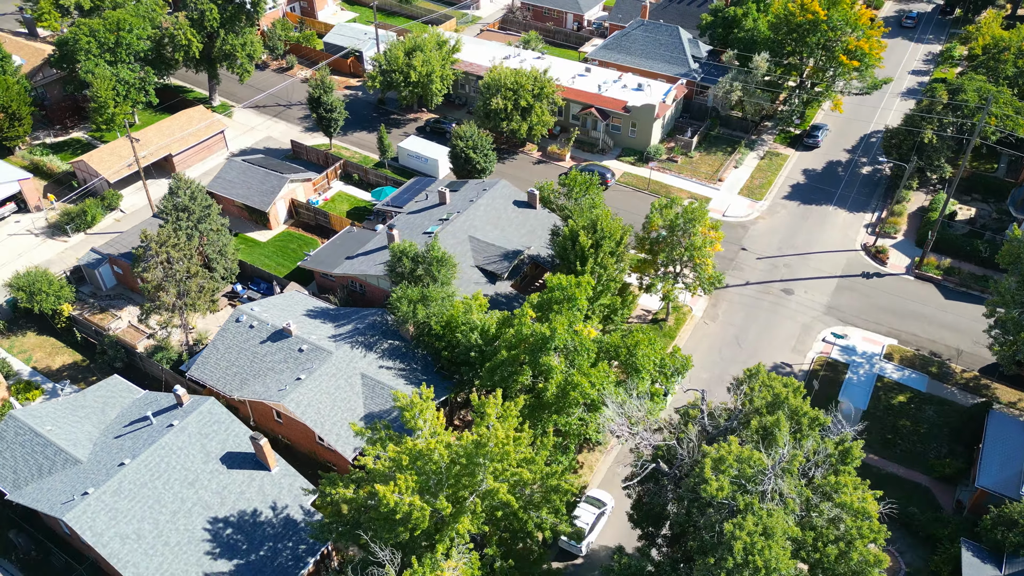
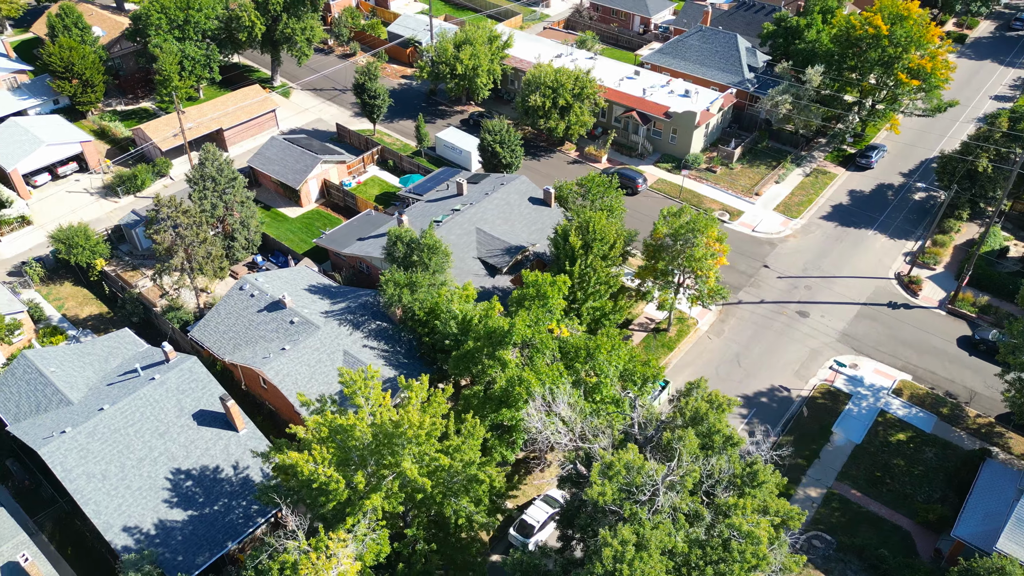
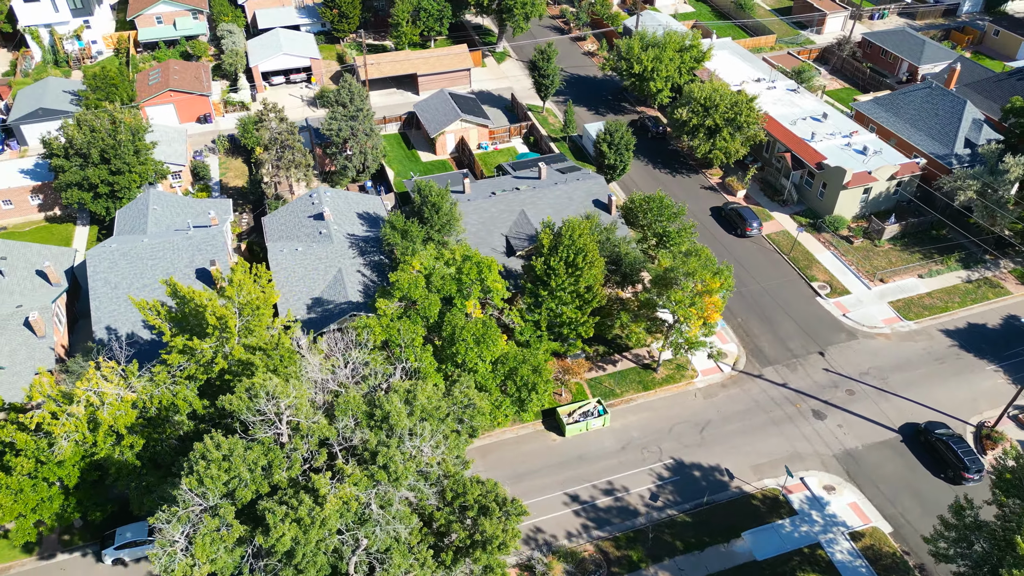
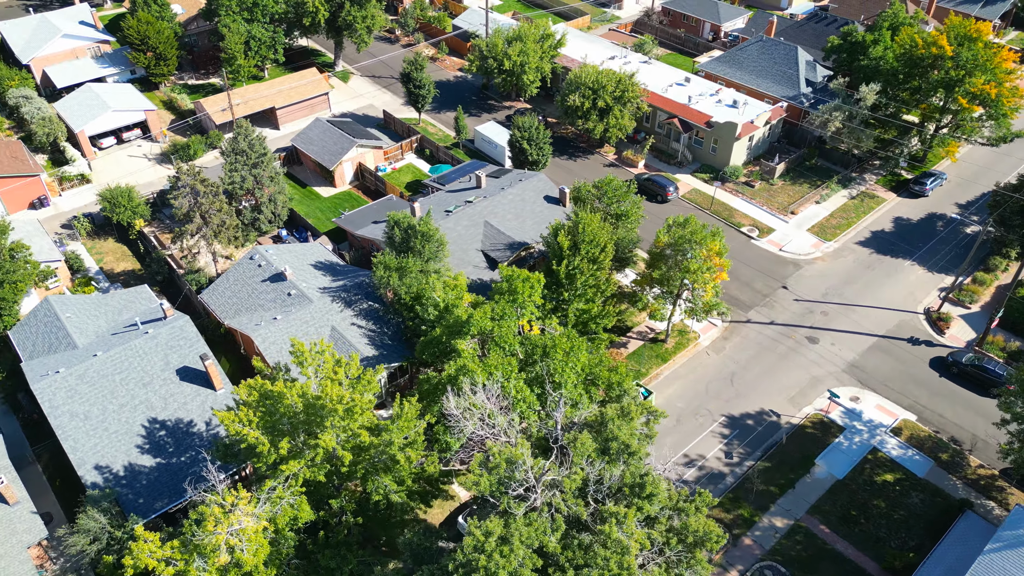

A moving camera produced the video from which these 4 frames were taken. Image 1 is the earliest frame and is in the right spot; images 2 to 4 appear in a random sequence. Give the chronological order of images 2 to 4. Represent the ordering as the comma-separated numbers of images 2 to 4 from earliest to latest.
2, 4, 3
